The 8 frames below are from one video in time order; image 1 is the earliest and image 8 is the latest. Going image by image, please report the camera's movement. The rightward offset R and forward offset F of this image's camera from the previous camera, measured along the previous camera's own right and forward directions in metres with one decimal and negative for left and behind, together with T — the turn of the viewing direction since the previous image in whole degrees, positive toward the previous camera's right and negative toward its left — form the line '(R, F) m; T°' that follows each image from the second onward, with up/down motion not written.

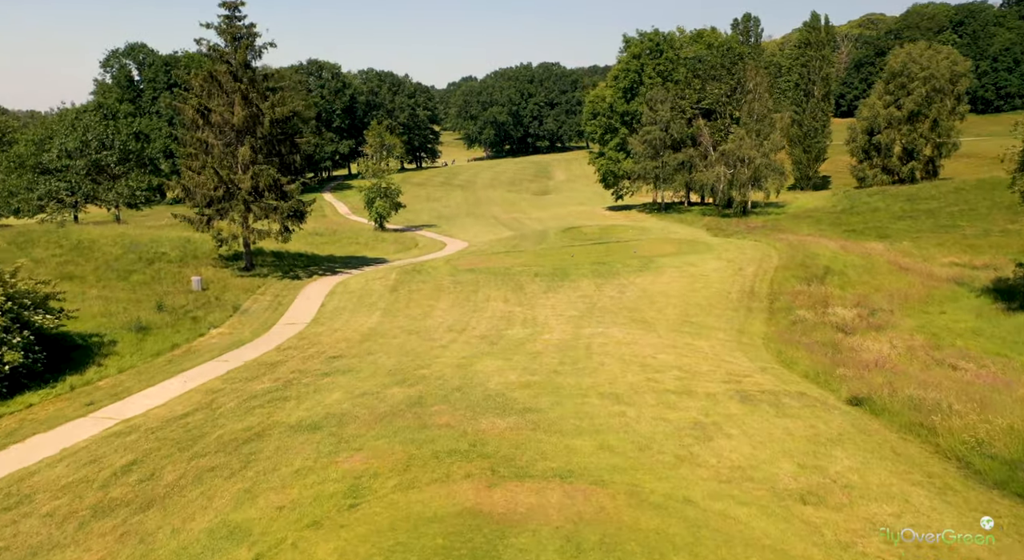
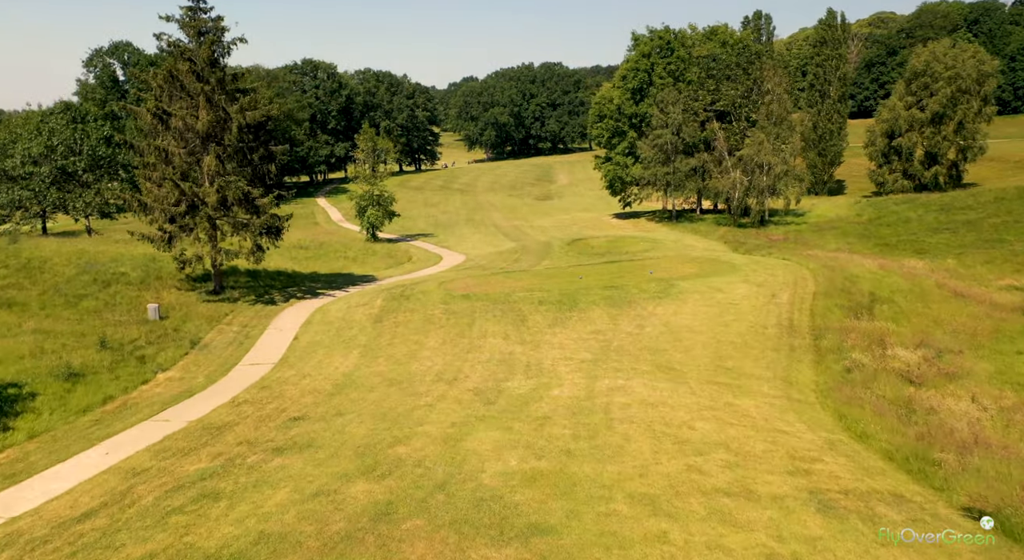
(0.0, +4.4) m; 0°
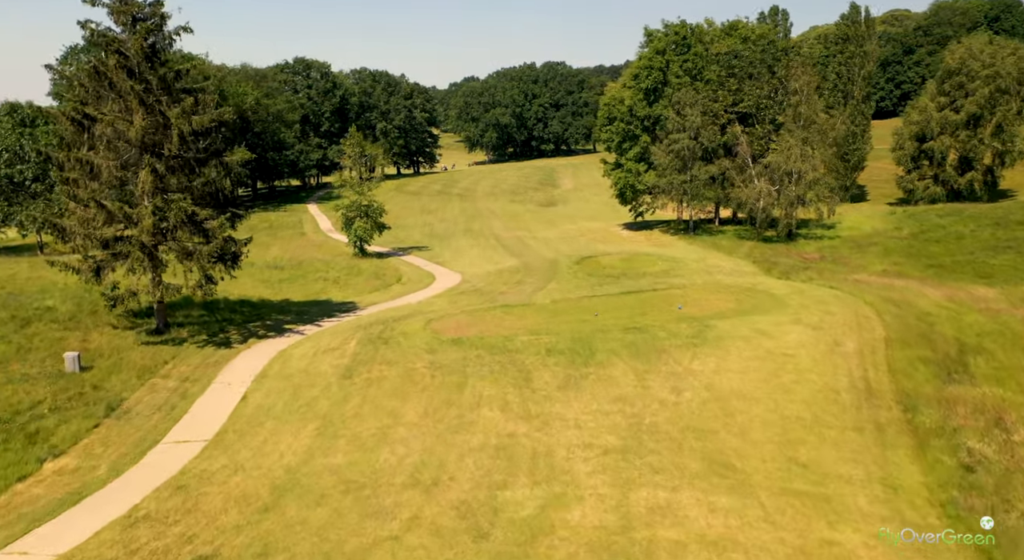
(0.0, +5.9) m; 0°
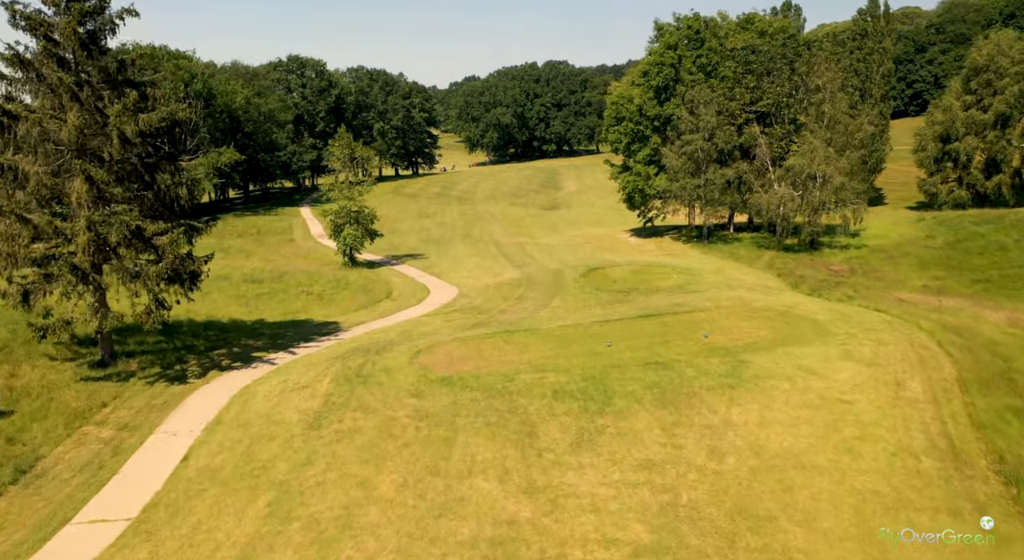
(0.0, +4.1) m; 0°
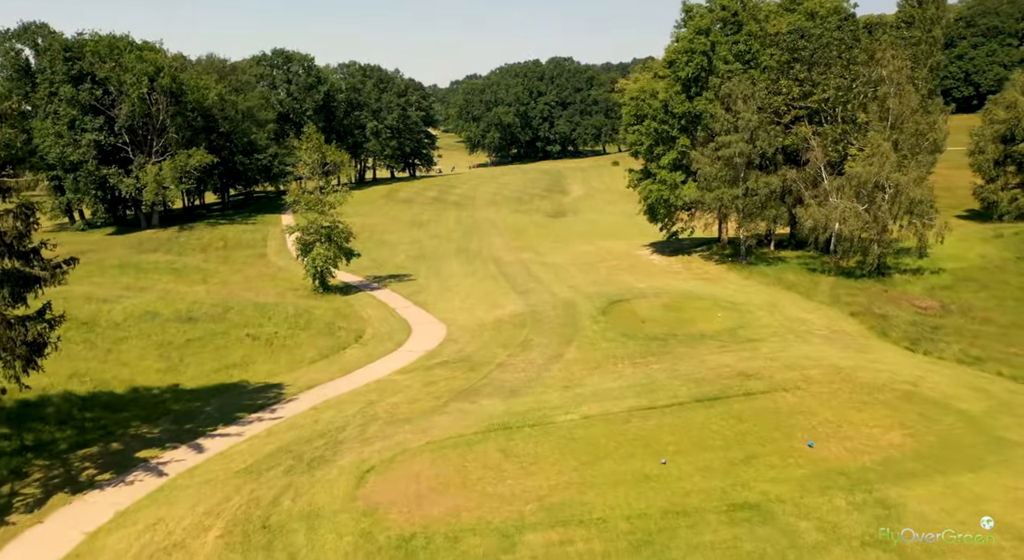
(0.0, +9.1) m; 0°
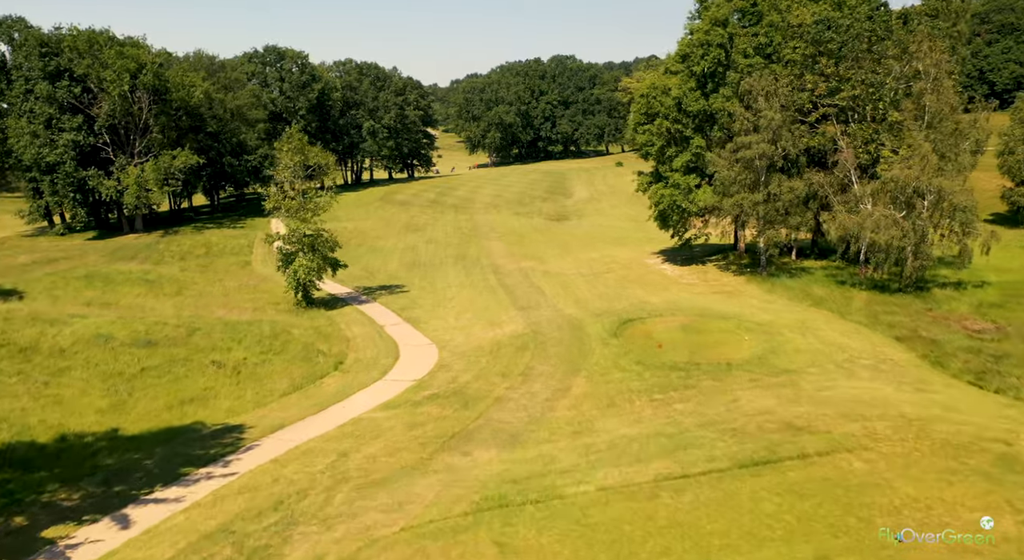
(0.0, +4.0) m; 0°
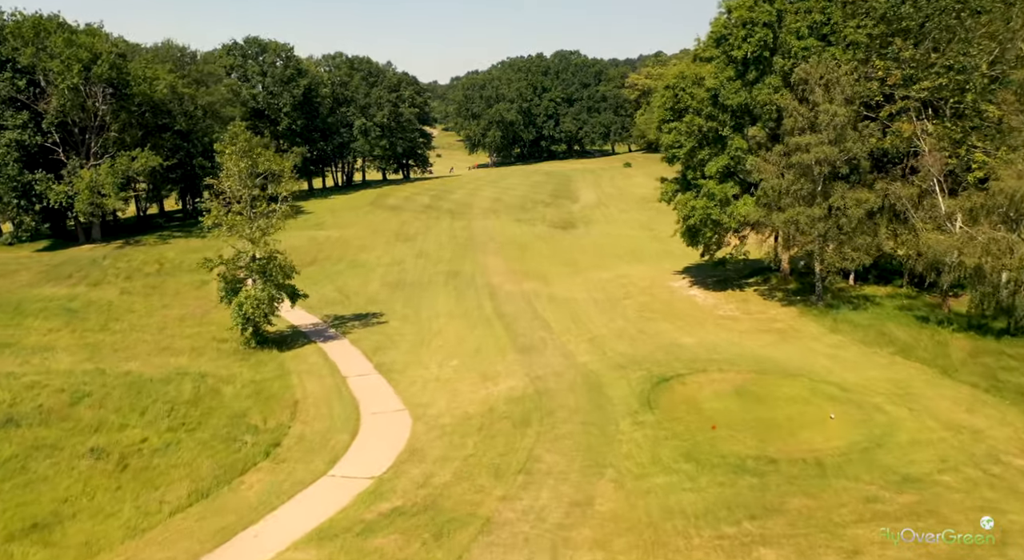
(+0.1, +8.4) m; 0°
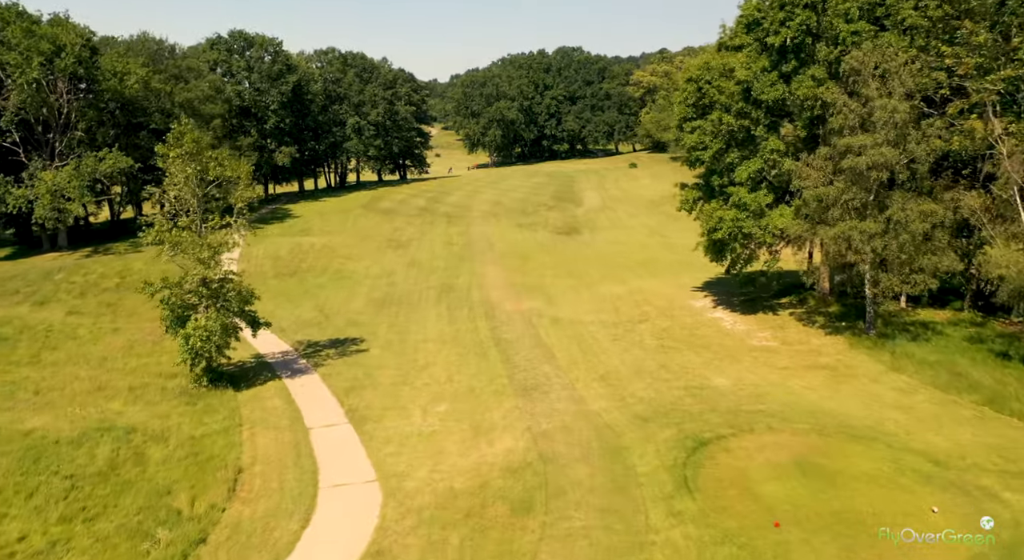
(+0.1, +5.4) m; 0°
